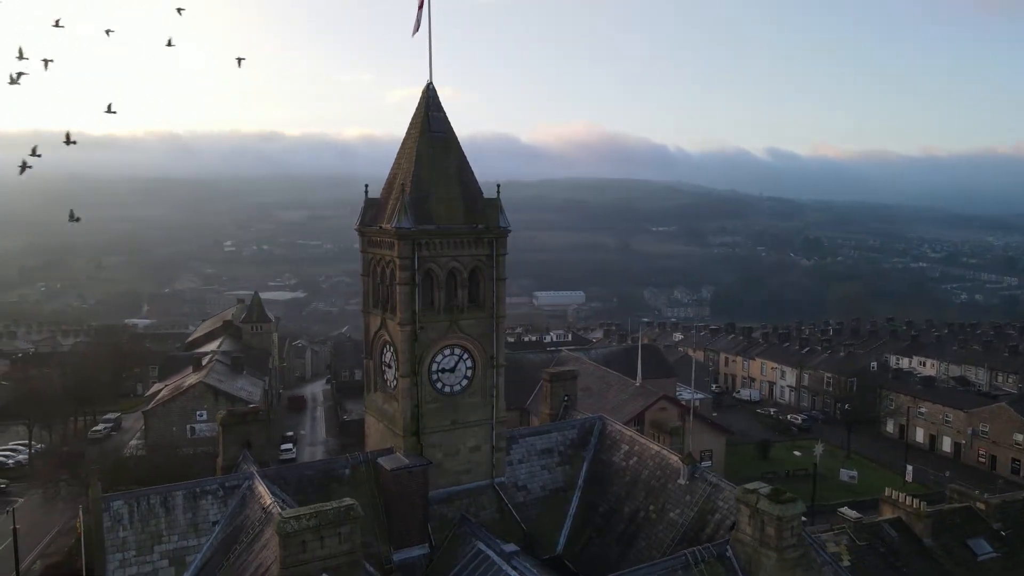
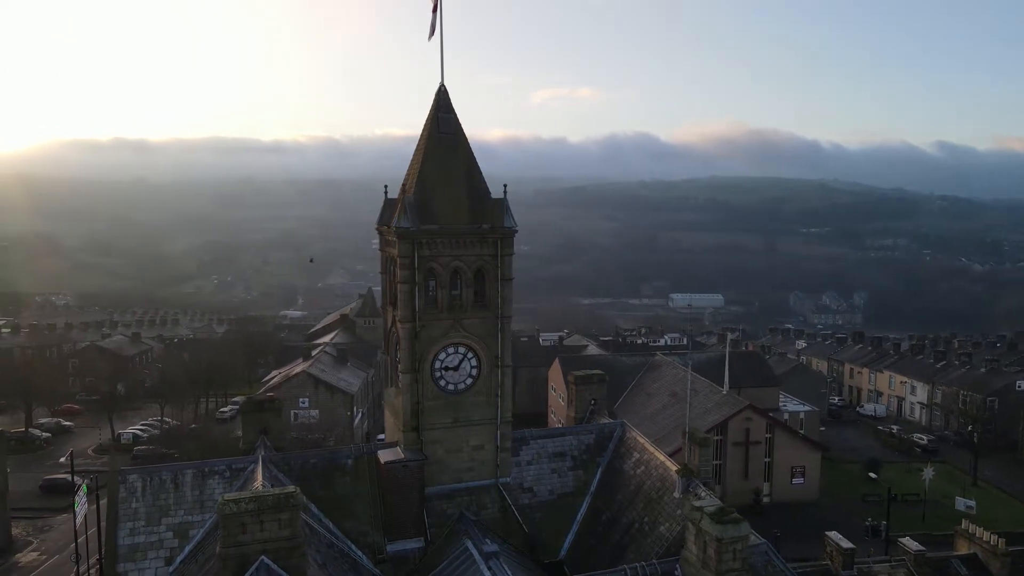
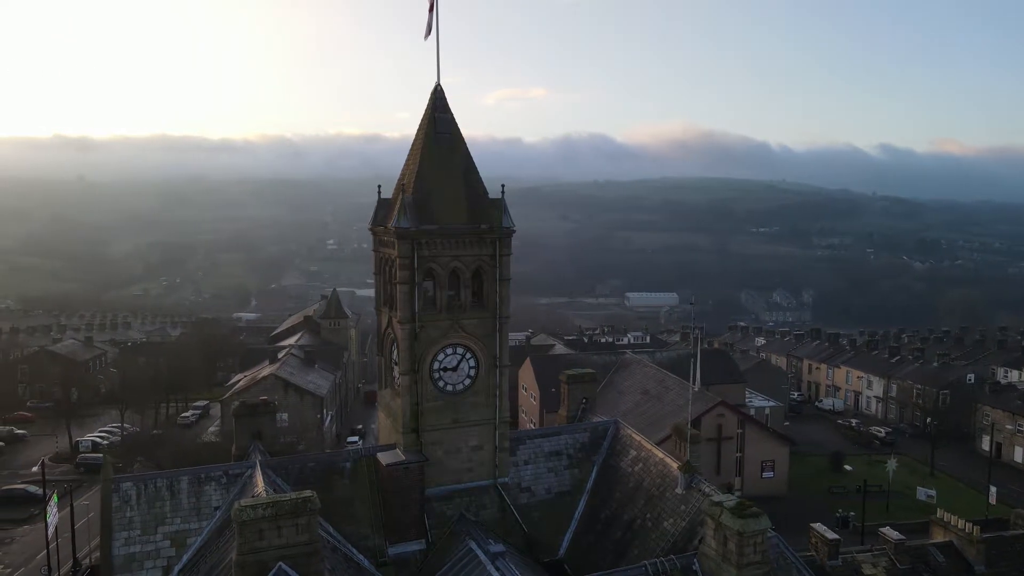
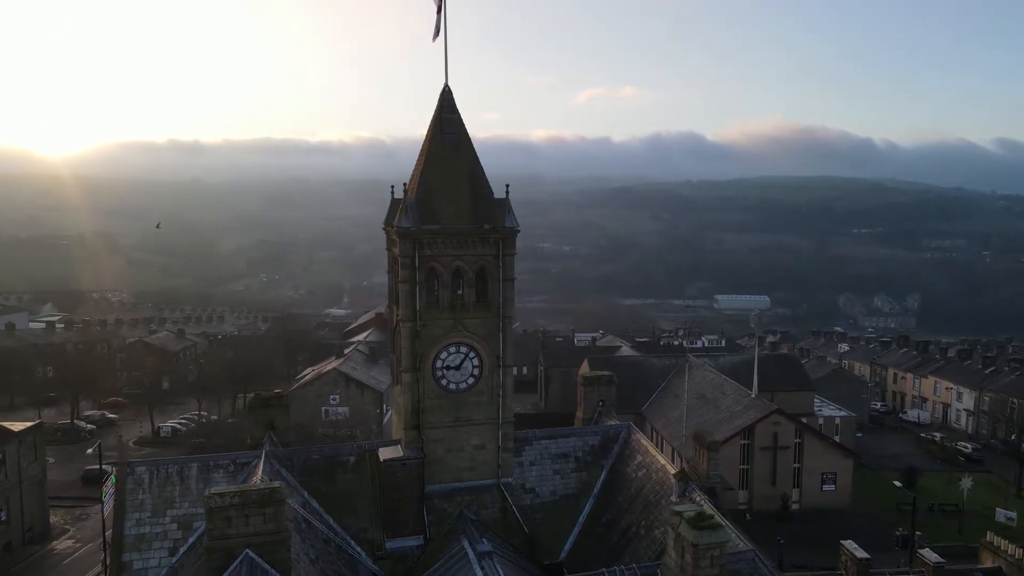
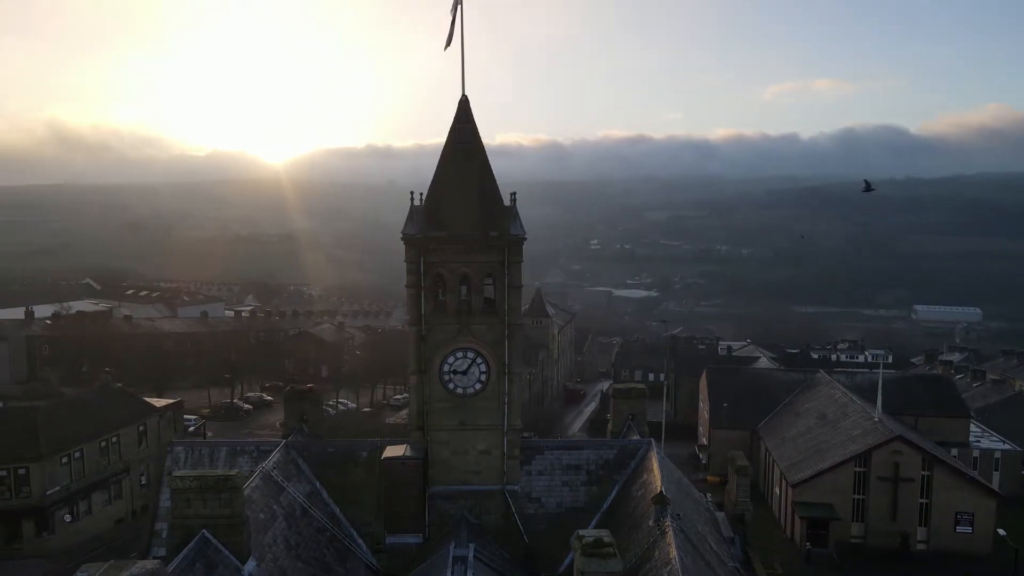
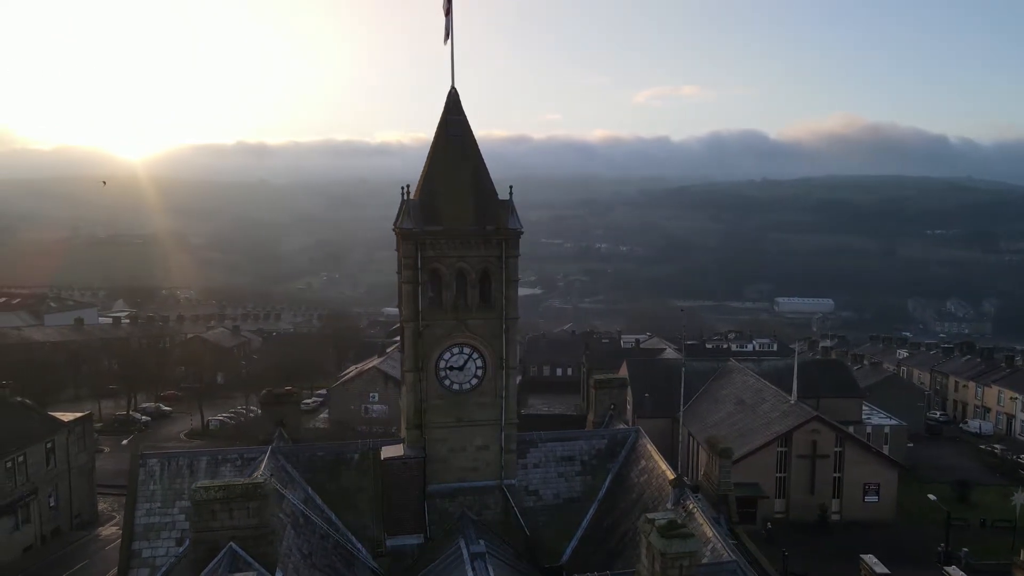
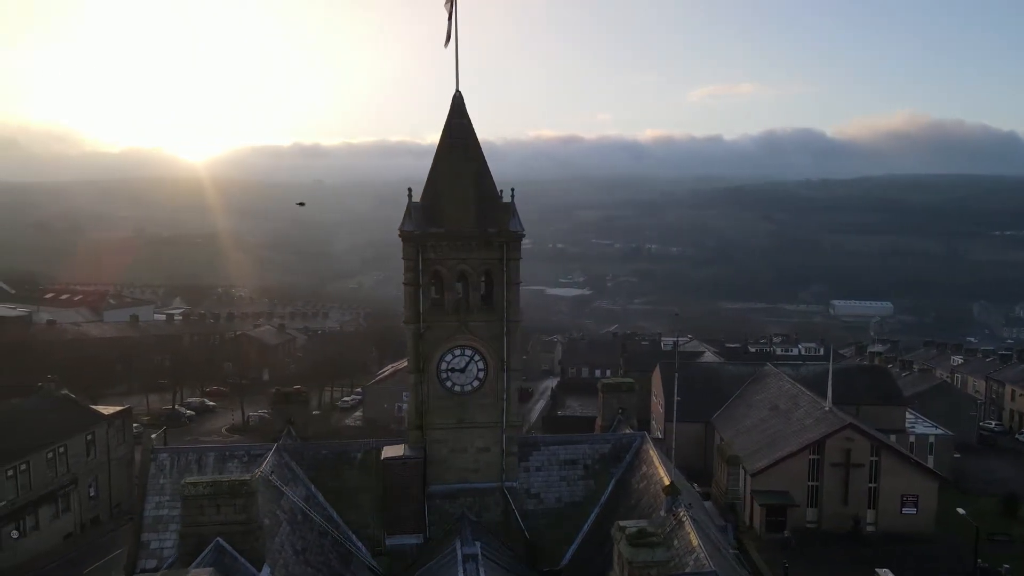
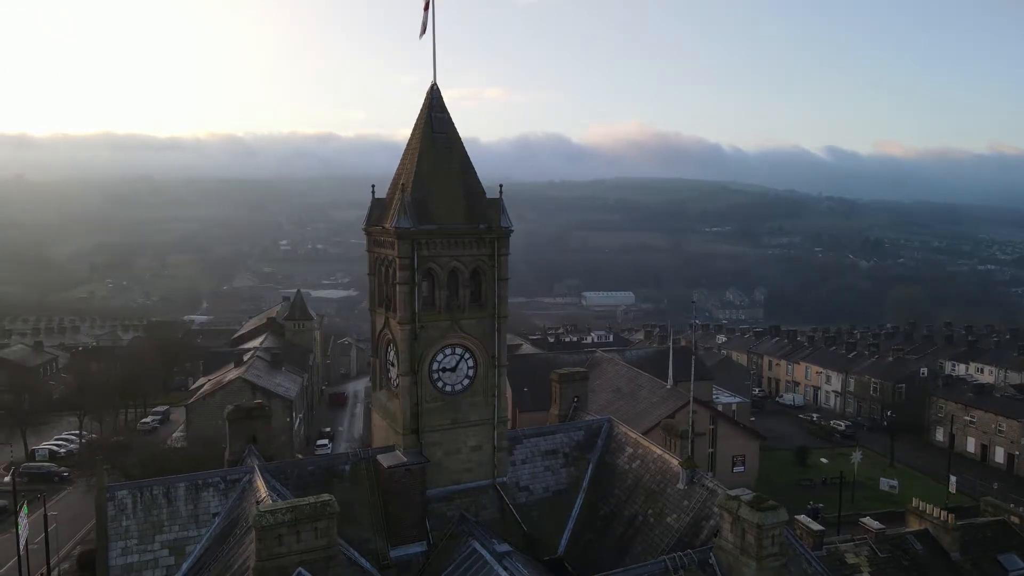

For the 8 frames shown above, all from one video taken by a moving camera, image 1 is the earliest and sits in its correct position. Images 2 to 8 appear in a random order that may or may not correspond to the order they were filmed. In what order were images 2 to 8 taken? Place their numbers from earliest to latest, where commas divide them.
8, 3, 2, 4, 6, 7, 5
